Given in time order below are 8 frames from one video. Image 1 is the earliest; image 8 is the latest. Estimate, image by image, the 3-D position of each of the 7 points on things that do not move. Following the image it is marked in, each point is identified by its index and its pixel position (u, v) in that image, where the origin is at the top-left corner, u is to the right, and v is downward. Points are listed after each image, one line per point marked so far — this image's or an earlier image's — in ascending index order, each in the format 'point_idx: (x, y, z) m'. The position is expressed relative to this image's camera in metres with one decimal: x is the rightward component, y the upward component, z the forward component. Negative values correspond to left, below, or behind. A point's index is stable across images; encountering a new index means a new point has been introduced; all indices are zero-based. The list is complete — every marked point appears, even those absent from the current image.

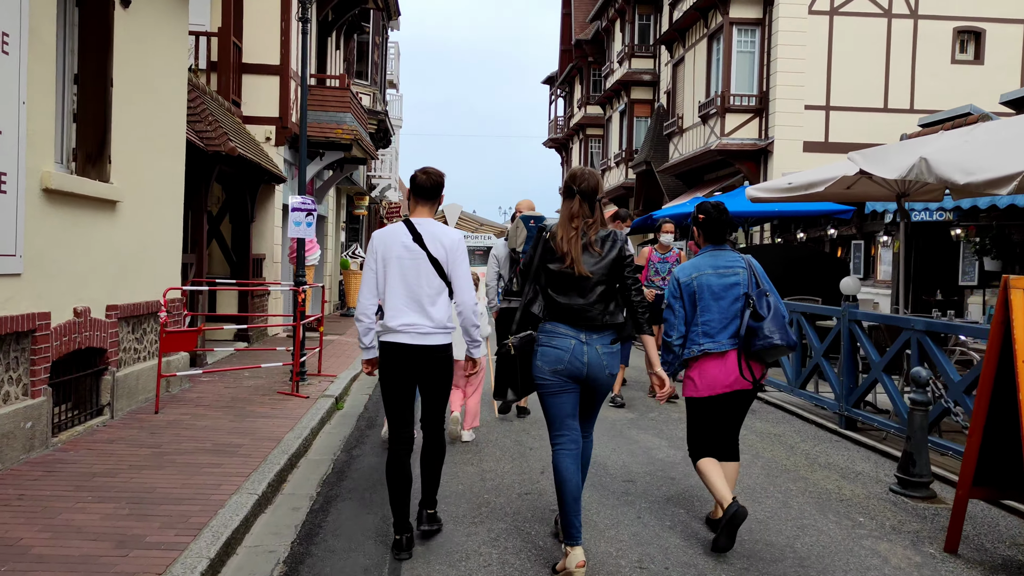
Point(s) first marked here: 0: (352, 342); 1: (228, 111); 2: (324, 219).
0: (-2.8, -0.9, +14.6) m
1: (-4.4, +2.7, +12.4) m
2: (-4.4, +1.6, +19.2) m
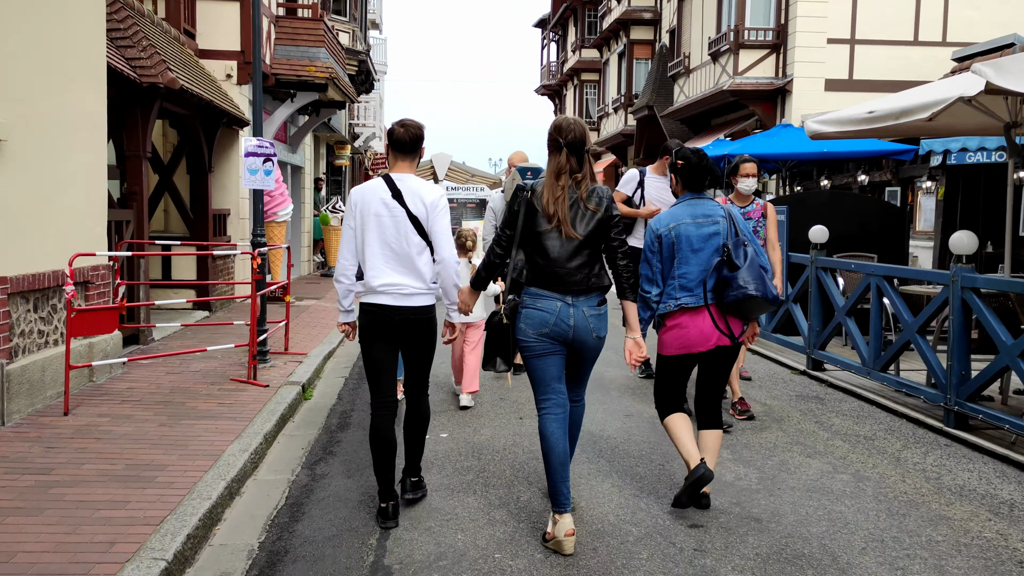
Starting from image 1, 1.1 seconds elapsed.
0: (-2.8, -0.3, +13.0) m
1: (-4.4, +3.2, +10.6) m
2: (-4.5, +2.5, +17.4) m
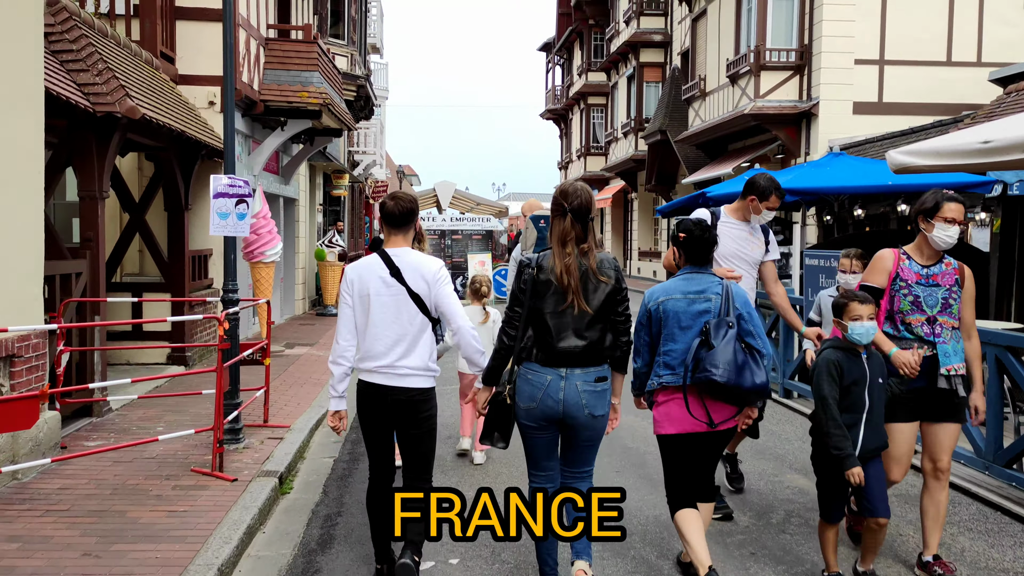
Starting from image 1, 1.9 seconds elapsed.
0: (-2.6, -1.0, +11.7) m
1: (-4.2, +2.6, +9.5) m
2: (-4.3, +1.7, +16.3) m
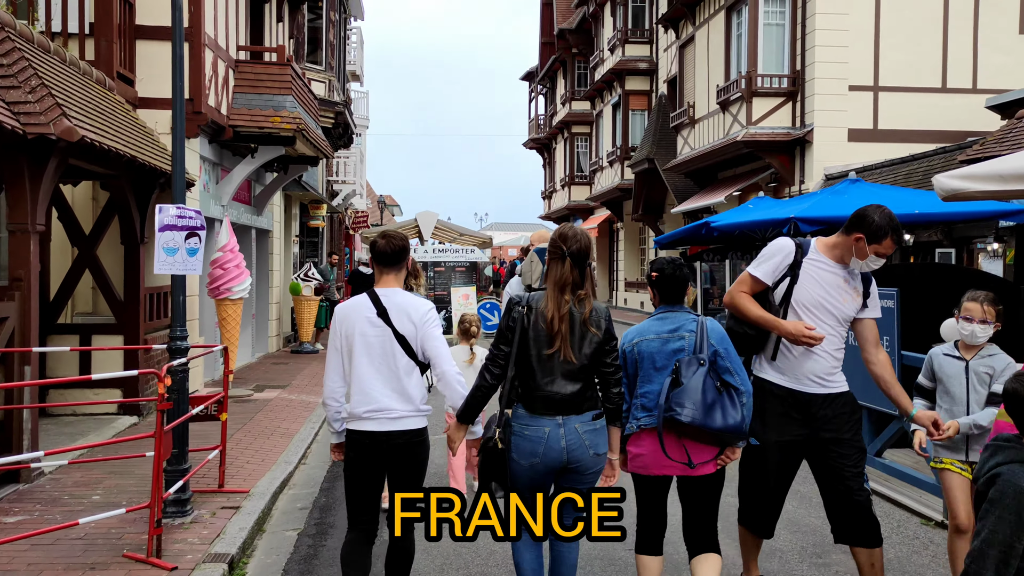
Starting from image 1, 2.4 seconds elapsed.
0: (-2.8, -1.5, +10.8) m
1: (-4.4, +2.2, +8.7) m
2: (-4.6, +1.0, +15.4) m
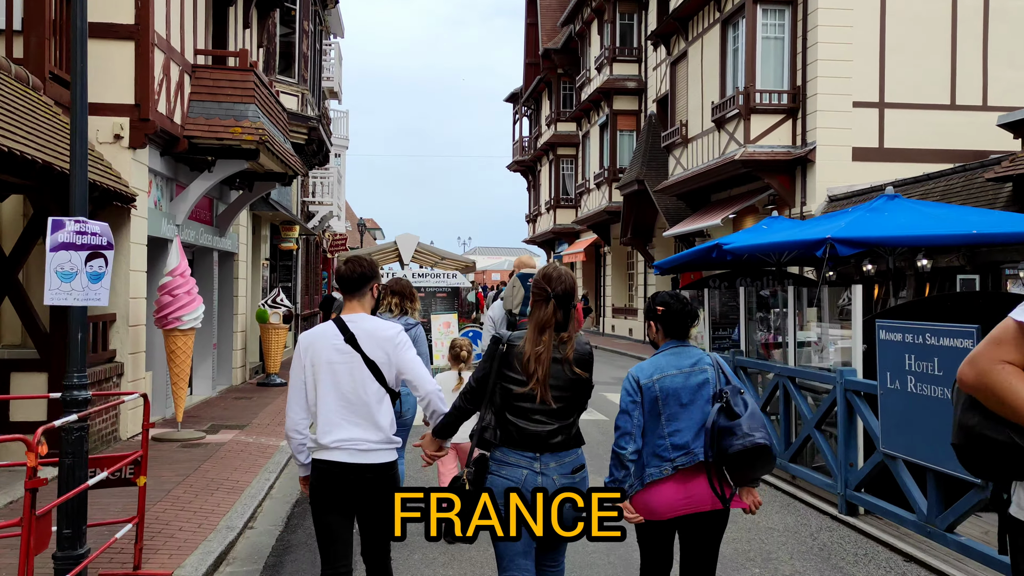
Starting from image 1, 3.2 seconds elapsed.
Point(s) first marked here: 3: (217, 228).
0: (-3.0, -1.8, +9.6) m
1: (-4.5, +1.9, +7.5) m
2: (-4.8, +0.6, +14.2) m
3: (-4.7, +1.0, +13.2) m
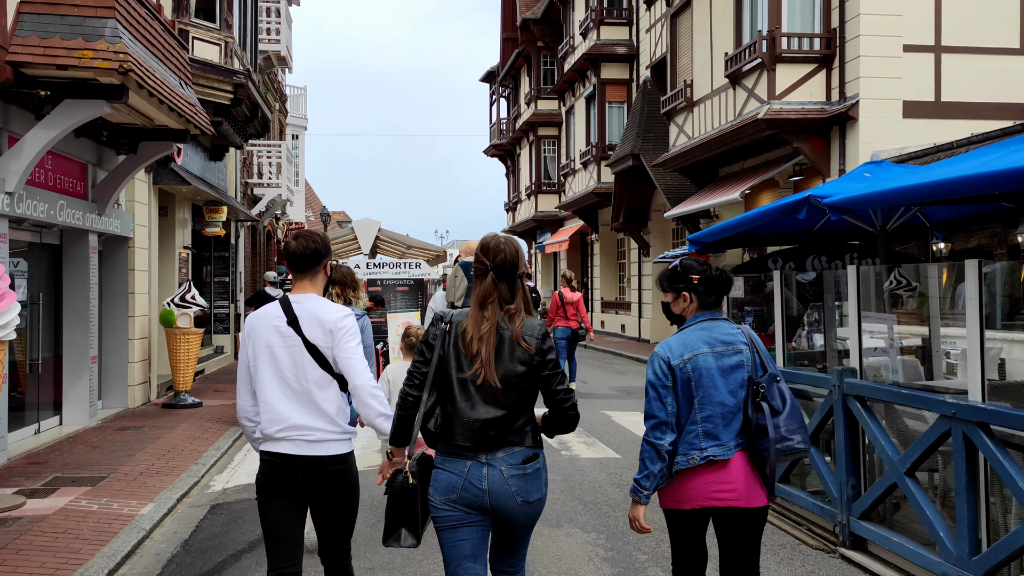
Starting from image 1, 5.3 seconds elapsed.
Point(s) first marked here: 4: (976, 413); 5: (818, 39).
0: (-3.2, -1.7, +6.4) m
1: (-4.7, +1.9, +4.3) m
2: (-5.2, +0.6, +11.0) m
3: (-5.0, +1.0, +9.9) m
4: (+2.3, -0.6, +4.0) m
5: (+5.1, +4.2, +13.7) m
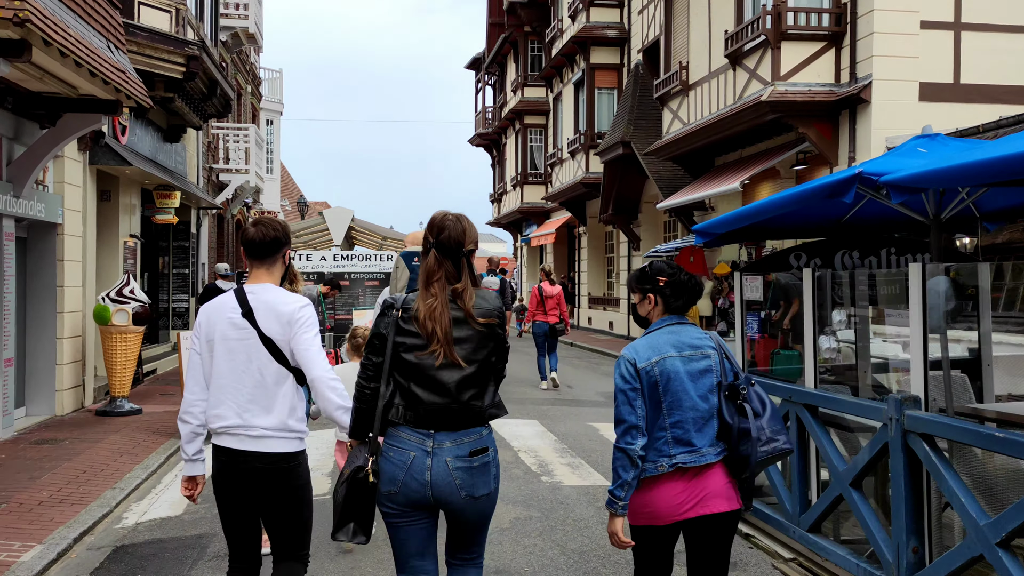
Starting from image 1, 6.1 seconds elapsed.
0: (-3.4, -1.7, +5.2) m
1: (-4.9, +1.9, +3.0) m
2: (-5.4, +0.7, +9.7) m
3: (-5.3, +1.1, +8.7) m
4: (+2.1, -0.6, +2.9) m
5: (+4.8, +4.2, +12.6) m
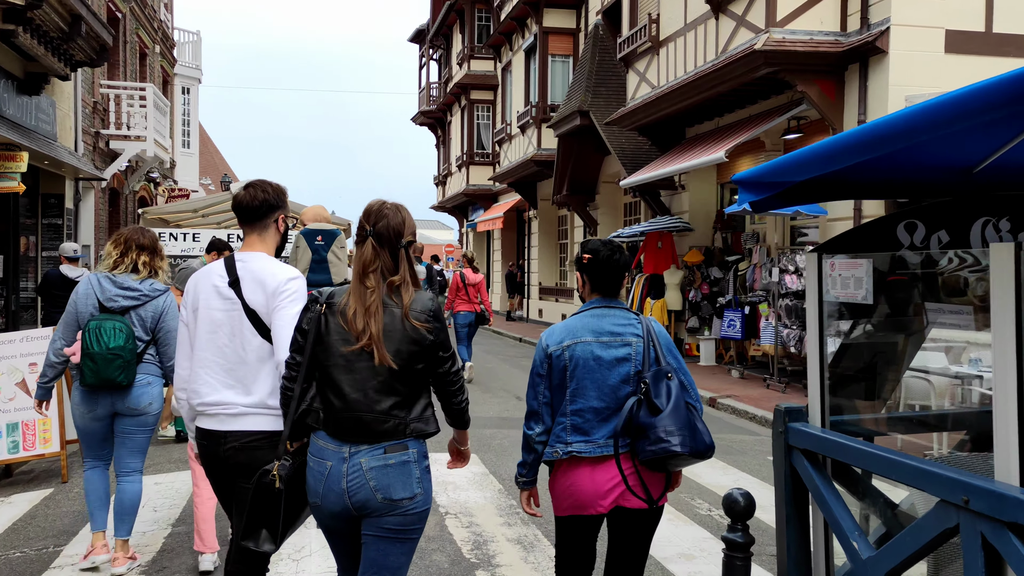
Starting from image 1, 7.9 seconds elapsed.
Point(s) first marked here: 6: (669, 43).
0: (-3.7, -1.6, +2.6) m
1: (-5.0, +2.0, +0.2) m
2: (-6.0, +0.9, +6.9) m
3: (-5.8, +1.2, +5.9) m
4: (+1.9, -0.6, +0.6) m
5: (+4.1, +4.3, +10.4) m
6: (+2.6, +4.0, +13.4) m
